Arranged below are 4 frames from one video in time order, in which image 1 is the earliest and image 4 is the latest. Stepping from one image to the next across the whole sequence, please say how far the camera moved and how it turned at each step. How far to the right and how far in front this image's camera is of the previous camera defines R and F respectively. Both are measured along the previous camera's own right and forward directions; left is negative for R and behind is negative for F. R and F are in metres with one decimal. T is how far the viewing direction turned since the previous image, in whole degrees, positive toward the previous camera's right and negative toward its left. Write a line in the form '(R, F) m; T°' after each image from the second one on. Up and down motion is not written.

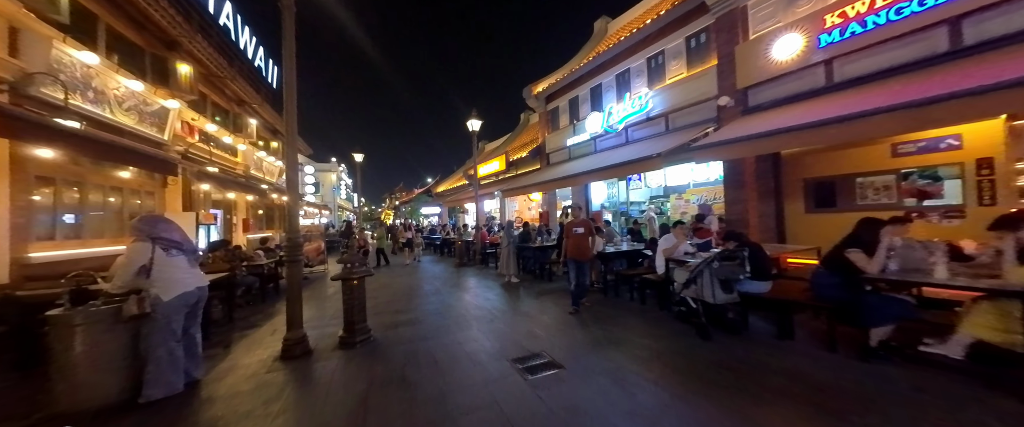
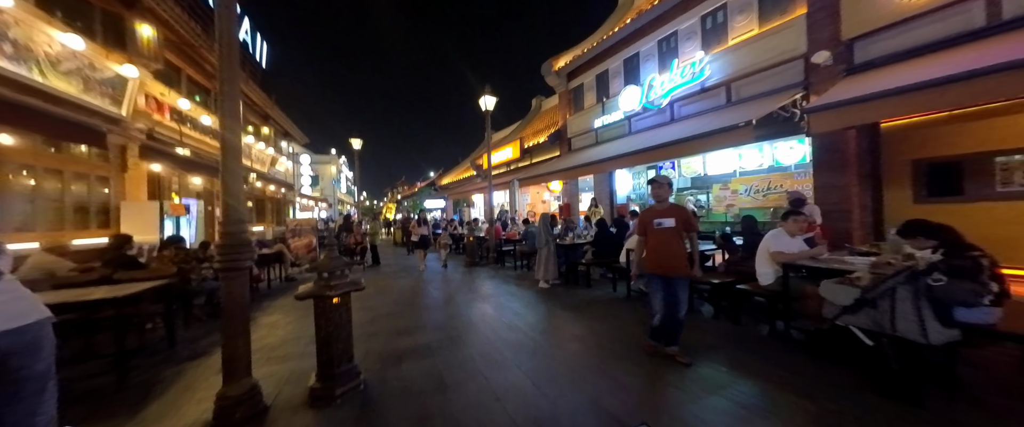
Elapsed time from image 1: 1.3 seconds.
(-0.6, +1.6) m; 0°
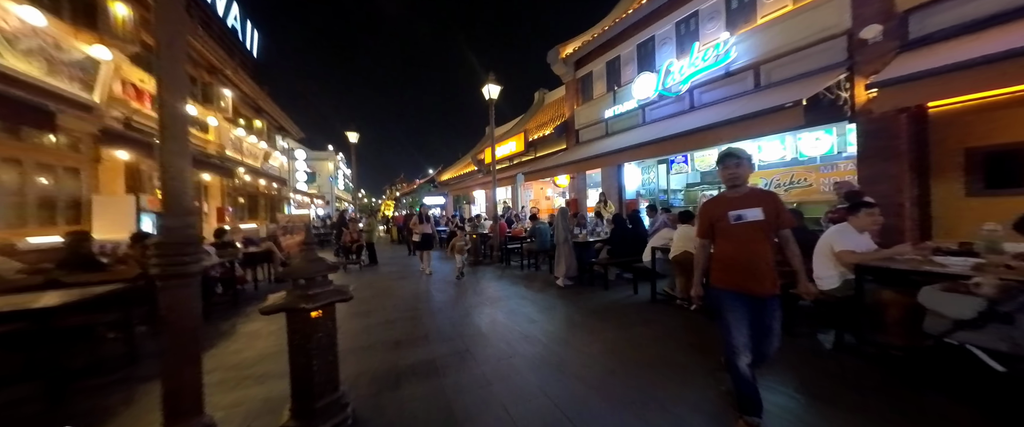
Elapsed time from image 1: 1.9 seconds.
(-0.2, +0.6) m; 0°
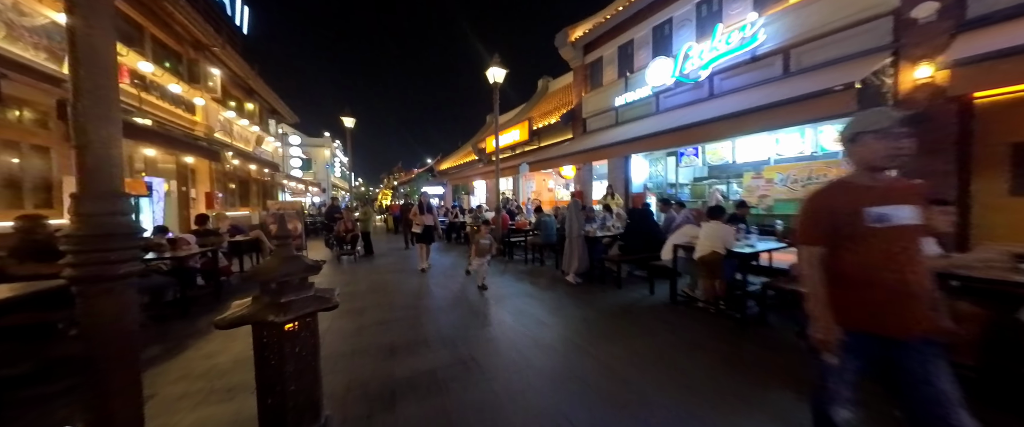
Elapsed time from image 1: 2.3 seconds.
(-0.2, +0.5) m; 0°
